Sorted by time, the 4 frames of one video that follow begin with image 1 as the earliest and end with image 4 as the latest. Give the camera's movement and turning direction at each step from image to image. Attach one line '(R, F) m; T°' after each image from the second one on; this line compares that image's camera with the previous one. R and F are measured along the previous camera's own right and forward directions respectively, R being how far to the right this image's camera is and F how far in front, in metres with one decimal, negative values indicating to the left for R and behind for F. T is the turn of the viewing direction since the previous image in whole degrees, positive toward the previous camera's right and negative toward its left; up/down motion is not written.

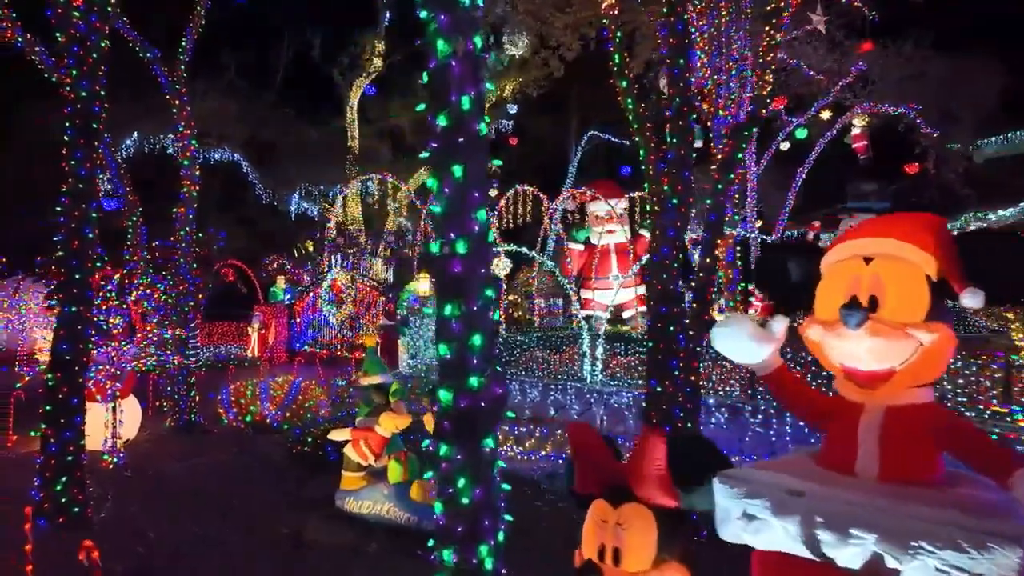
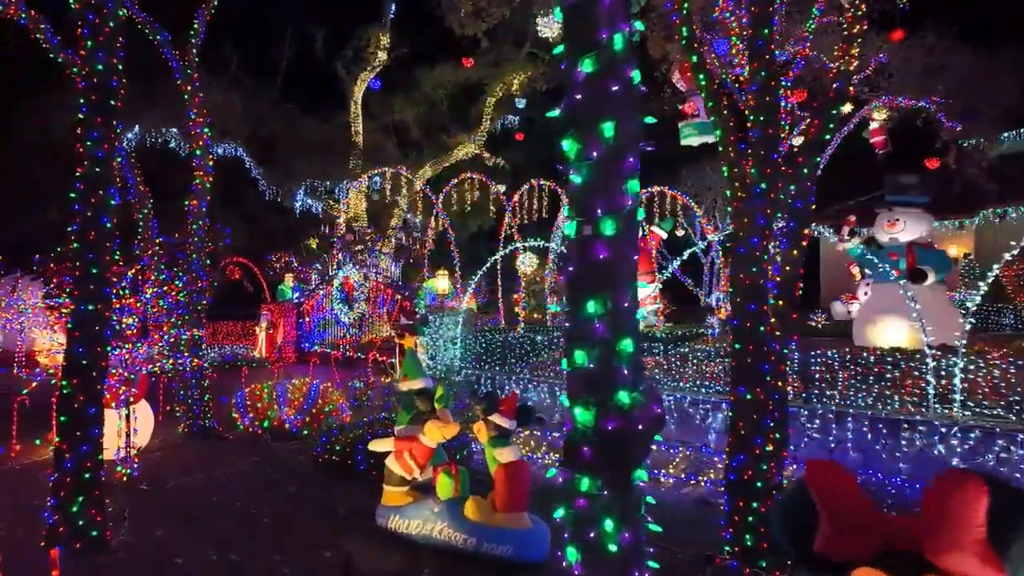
(-0.5, +0.5) m; 0°
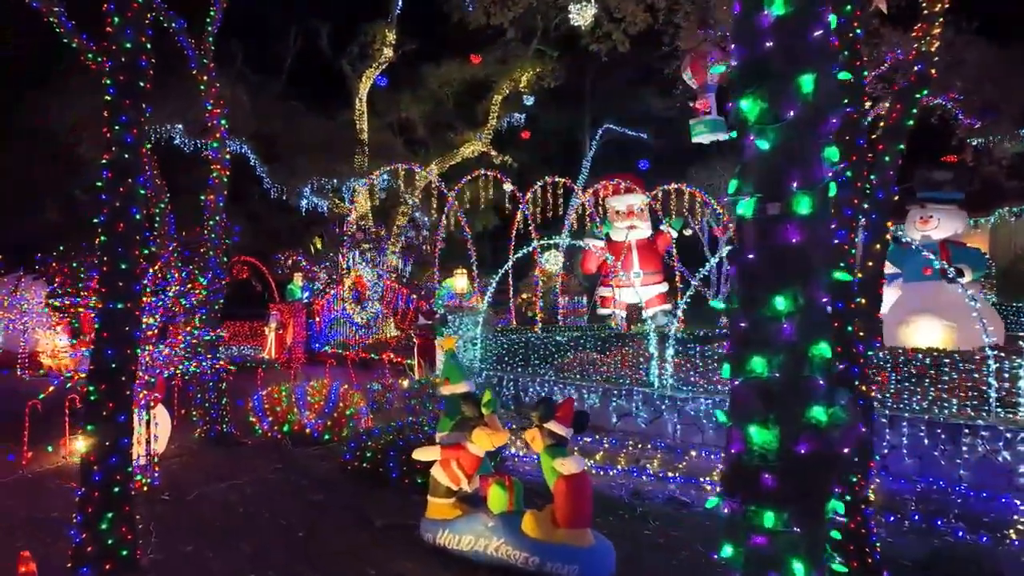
(-0.4, +0.3) m; 0°
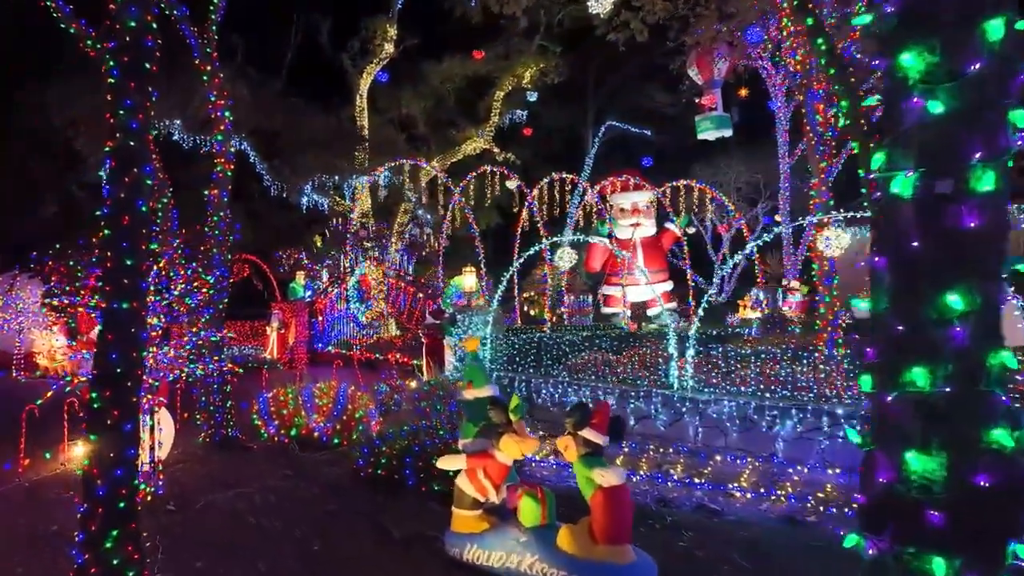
(-0.2, +0.3) m; 0°
